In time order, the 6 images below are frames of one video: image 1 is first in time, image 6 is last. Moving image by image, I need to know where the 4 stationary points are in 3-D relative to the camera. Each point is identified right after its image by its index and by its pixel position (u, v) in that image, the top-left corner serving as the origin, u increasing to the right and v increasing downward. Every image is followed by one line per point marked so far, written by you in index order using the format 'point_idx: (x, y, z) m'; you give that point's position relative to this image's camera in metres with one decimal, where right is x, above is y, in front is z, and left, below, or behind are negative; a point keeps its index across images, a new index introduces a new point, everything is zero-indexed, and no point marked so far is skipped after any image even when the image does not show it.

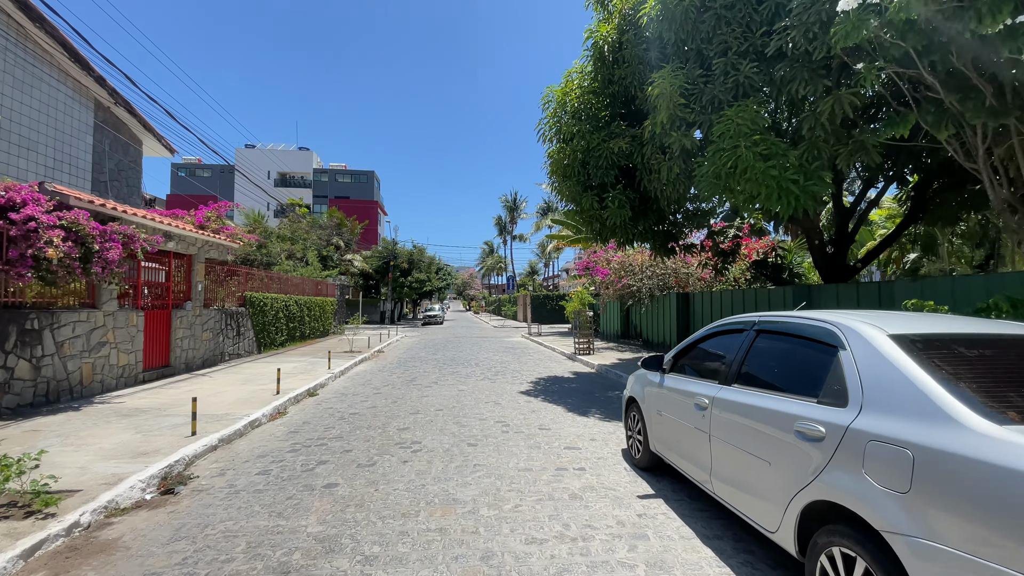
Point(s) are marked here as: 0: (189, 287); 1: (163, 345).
0: (-9.2, 0.0, +13.2) m
1: (-9.0, -1.4, +12.1) m
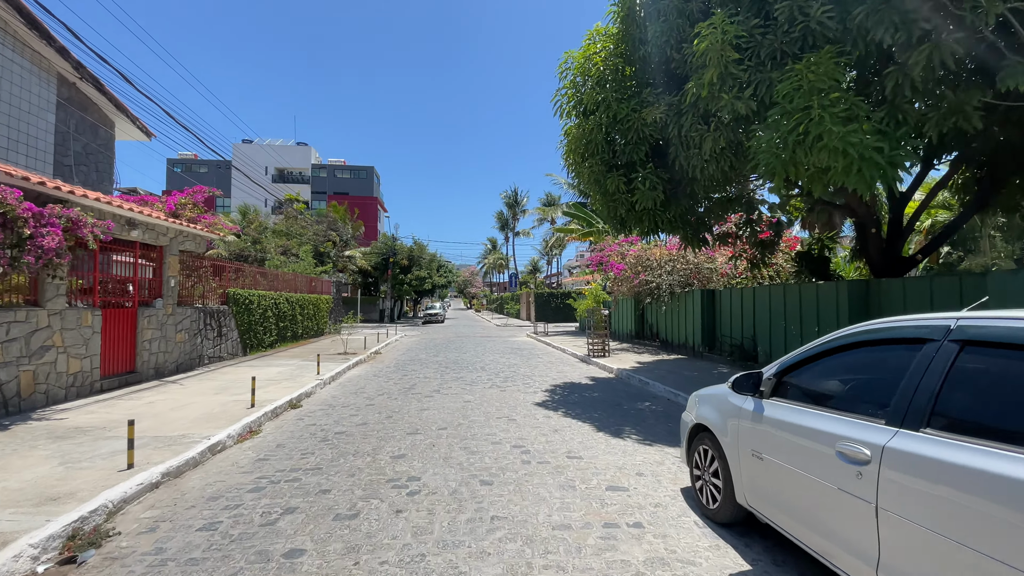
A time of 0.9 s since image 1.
0: (-8.9, +0.1, +11.8) m
1: (-8.7, -1.3, +10.6) m
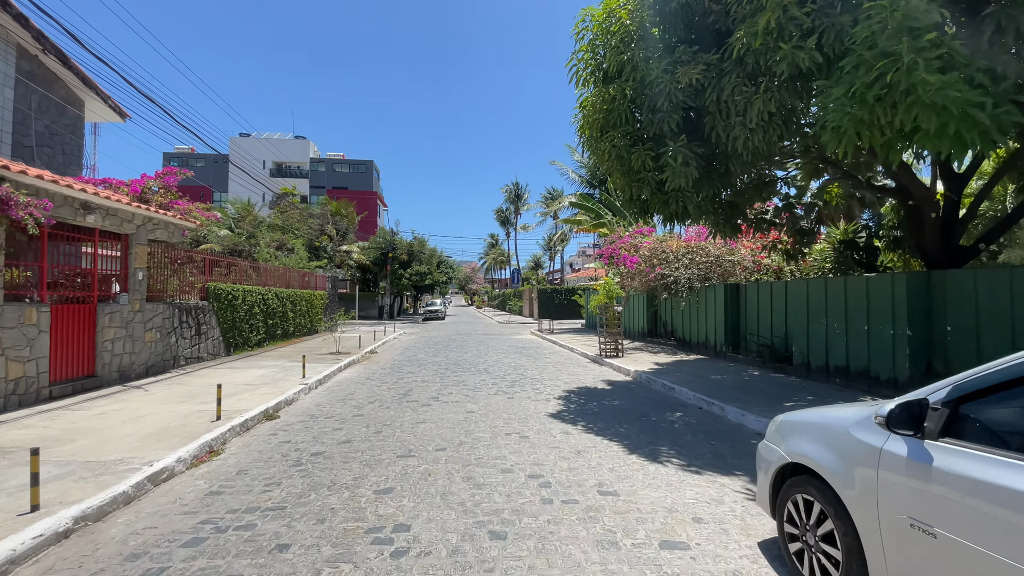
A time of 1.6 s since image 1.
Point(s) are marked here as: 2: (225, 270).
0: (-8.7, +0.3, +10.5) m
1: (-8.6, -1.2, +9.4) m
2: (-9.2, +0.6, +14.9) m
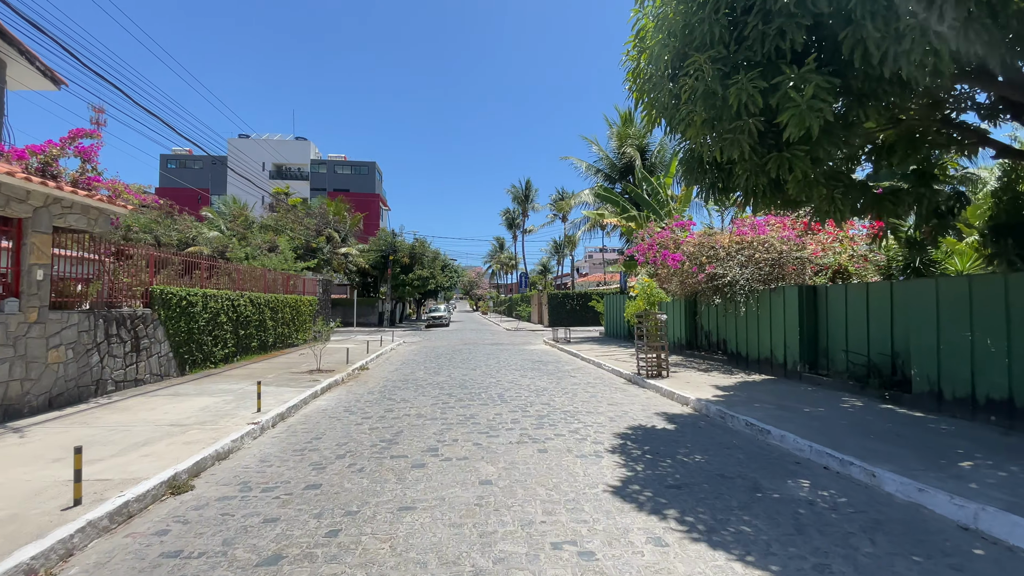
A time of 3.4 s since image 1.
0: (-8.3, +0.2, +7.8) m
1: (-8.1, -1.2, +6.7) m
2: (-8.7, +0.5, +12.2) m
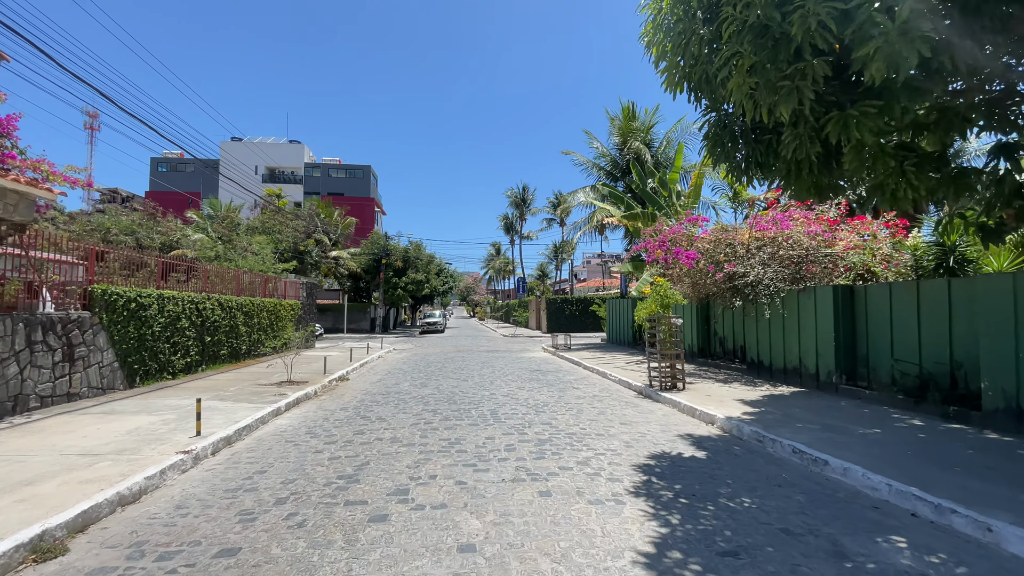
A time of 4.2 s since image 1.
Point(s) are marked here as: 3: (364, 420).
0: (-8.3, +0.3, +6.4) m
1: (-8.2, -1.2, +5.2) m
2: (-8.8, +0.5, +10.8) m
3: (-2.5, -2.3, +8.1) m
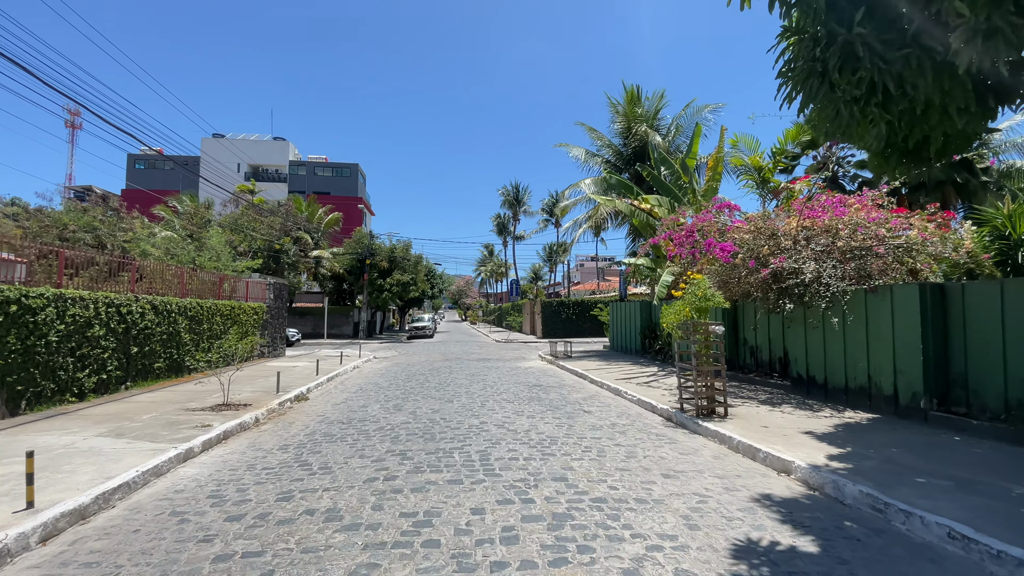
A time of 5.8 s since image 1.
0: (-8.3, +0.3, +4.0) m
1: (-8.2, -1.1, +2.8) m
2: (-8.9, +0.5, +8.4) m
3: (-2.6, -2.2, +5.8) m
